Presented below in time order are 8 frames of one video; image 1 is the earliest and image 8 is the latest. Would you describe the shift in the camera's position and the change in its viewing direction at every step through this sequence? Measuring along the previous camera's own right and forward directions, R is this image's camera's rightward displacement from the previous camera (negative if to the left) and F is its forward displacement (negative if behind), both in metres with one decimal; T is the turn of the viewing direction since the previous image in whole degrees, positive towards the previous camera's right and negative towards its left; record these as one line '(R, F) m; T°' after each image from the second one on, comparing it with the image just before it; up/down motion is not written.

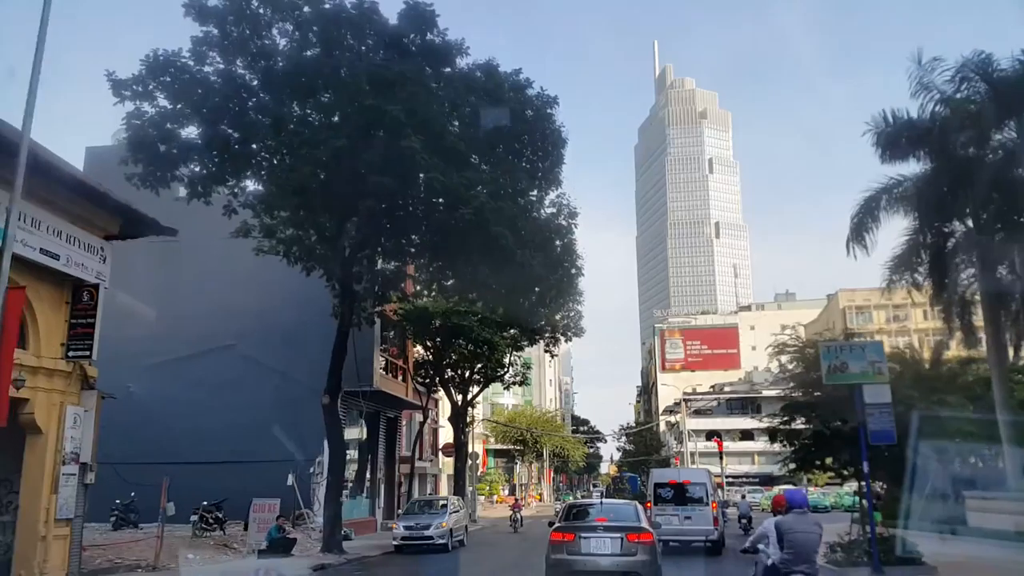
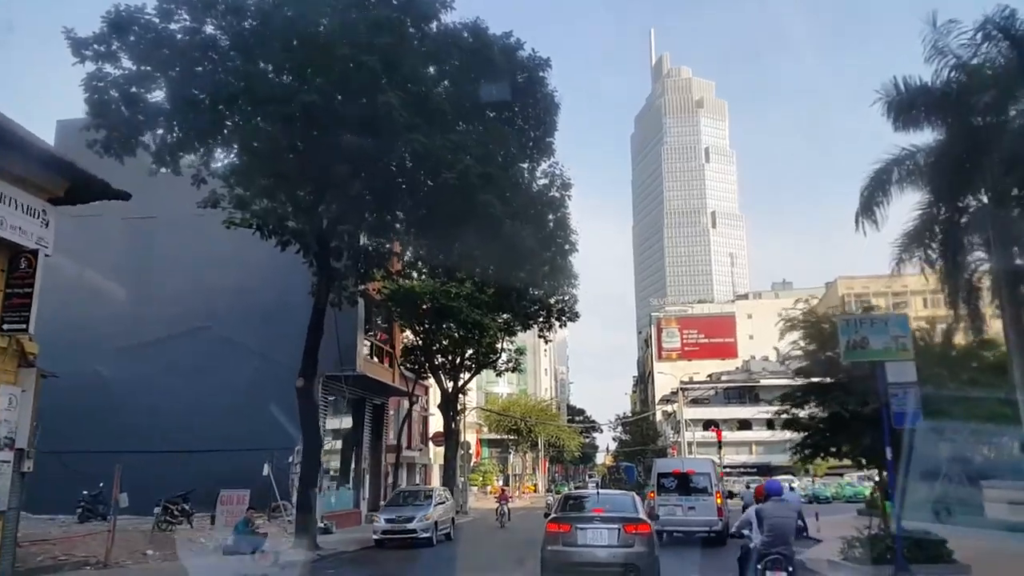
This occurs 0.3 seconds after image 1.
(+0.1, +1.4) m; 0°
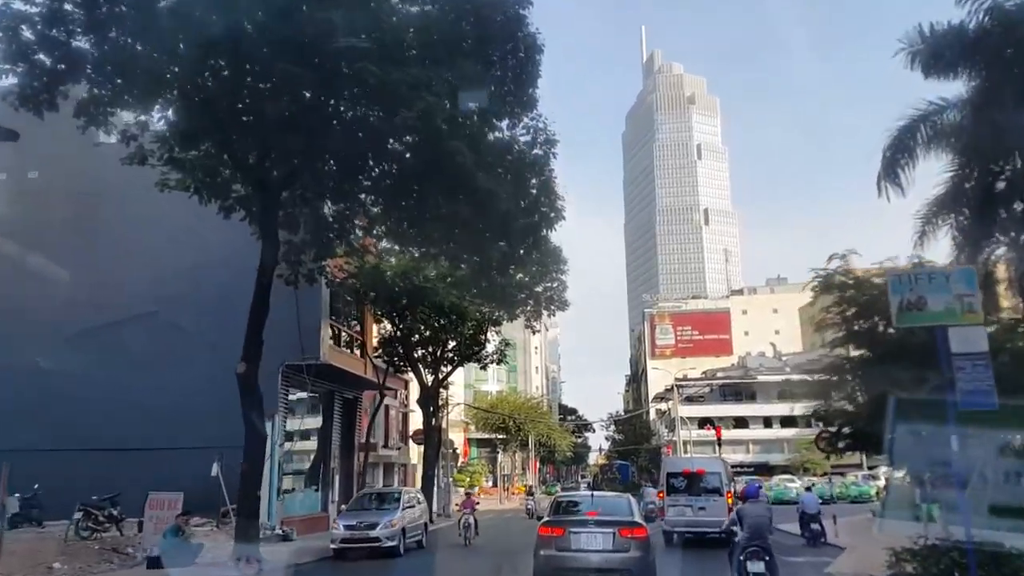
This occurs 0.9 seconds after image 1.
(+0.2, +2.6) m; 0°
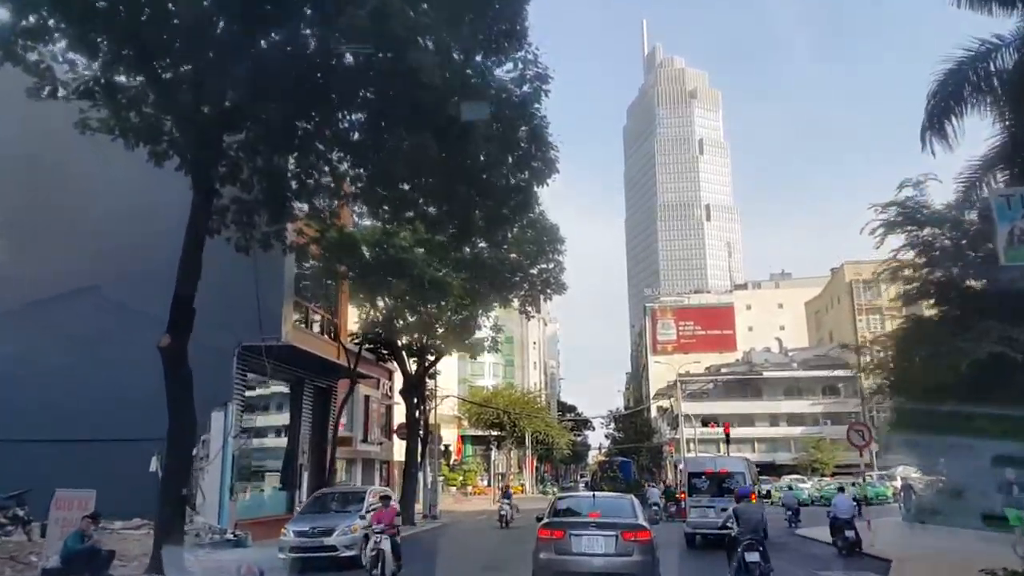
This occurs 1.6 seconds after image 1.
(+0.2, +2.7) m; 0°
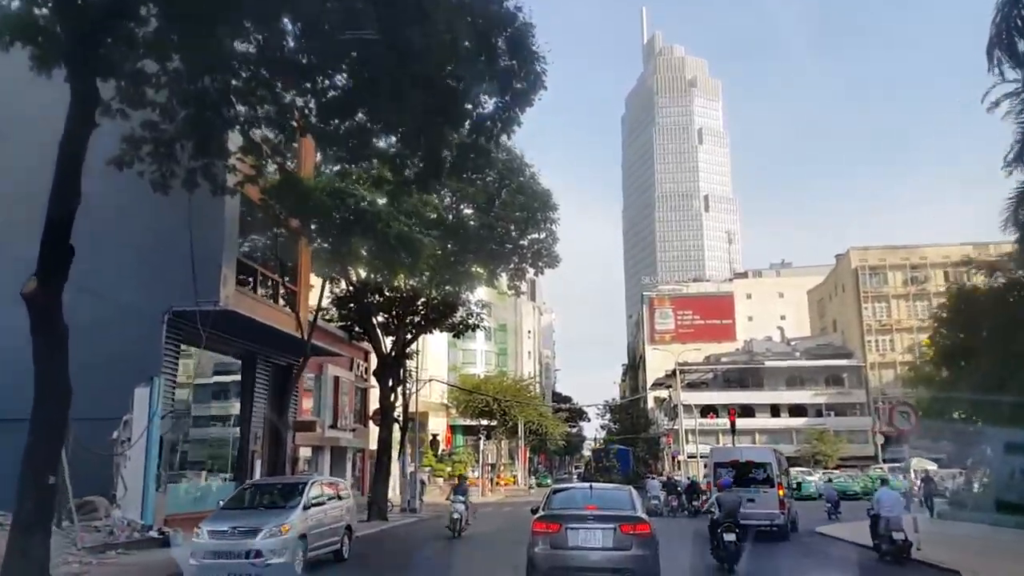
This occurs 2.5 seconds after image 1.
(+0.3, +2.9) m; 0°
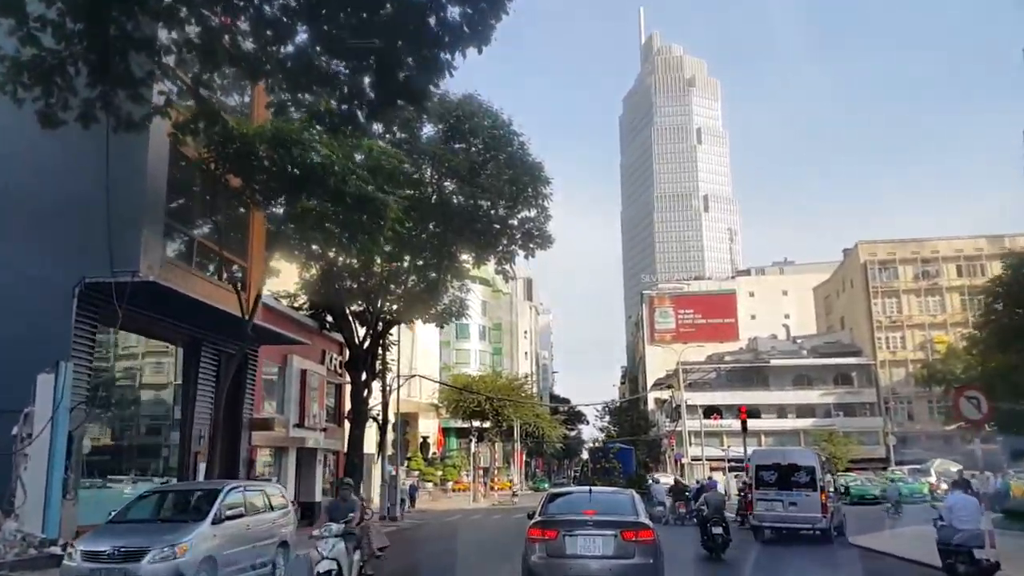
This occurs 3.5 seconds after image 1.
(+0.2, +2.8) m; 0°
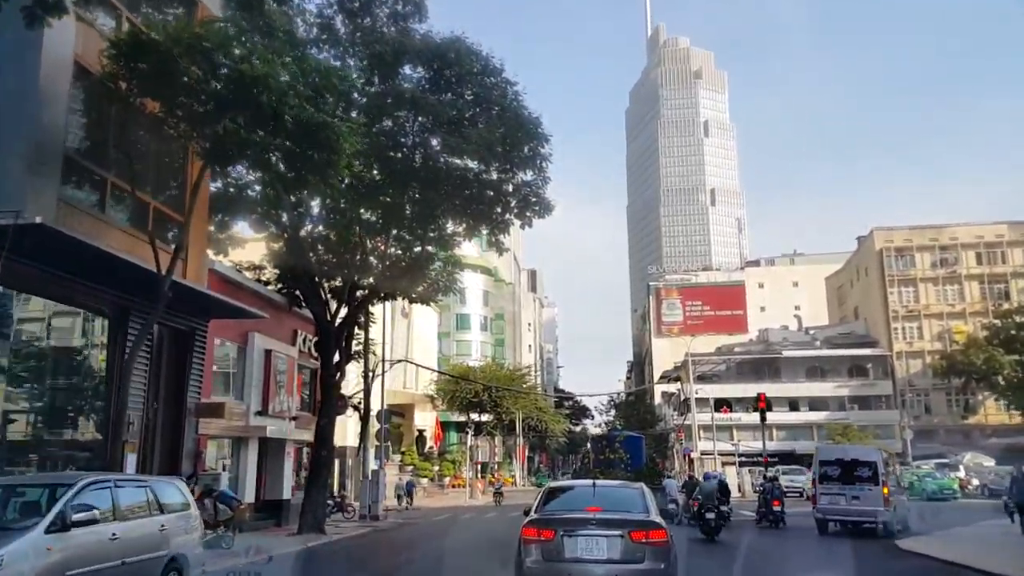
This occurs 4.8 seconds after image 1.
(+0.3, +2.8) m; 0°
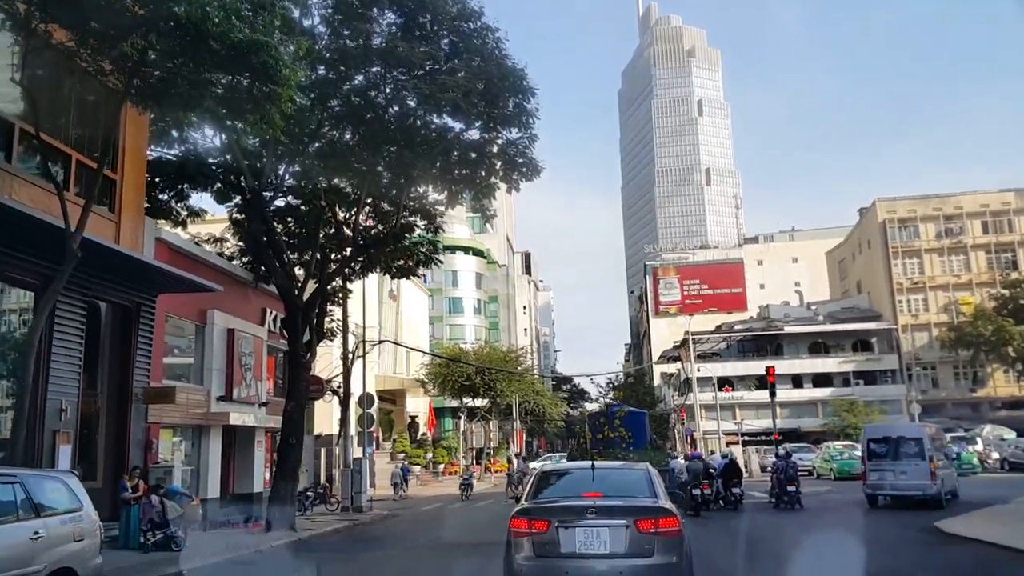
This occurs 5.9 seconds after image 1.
(+0.2, +1.9) m; 0°
